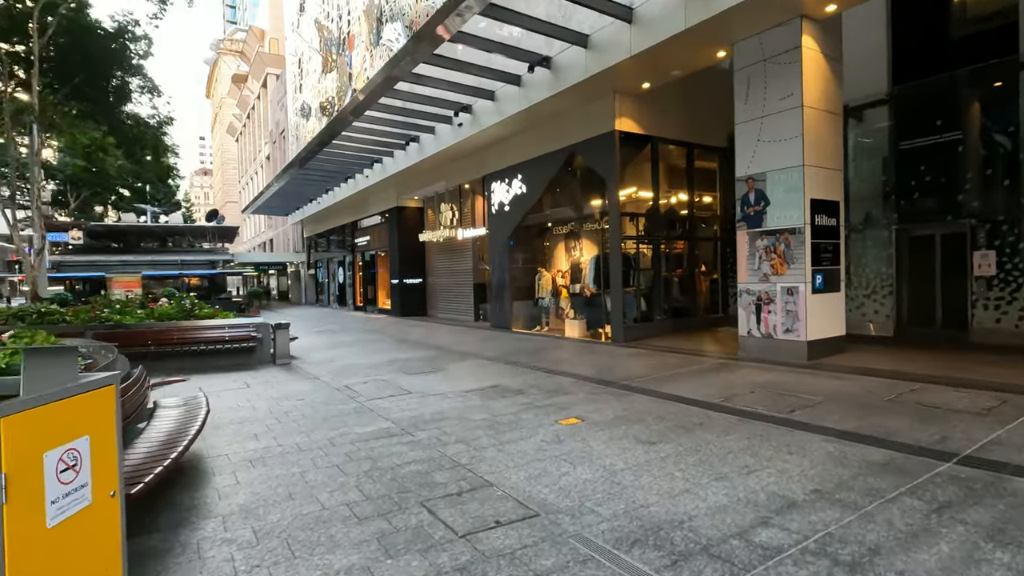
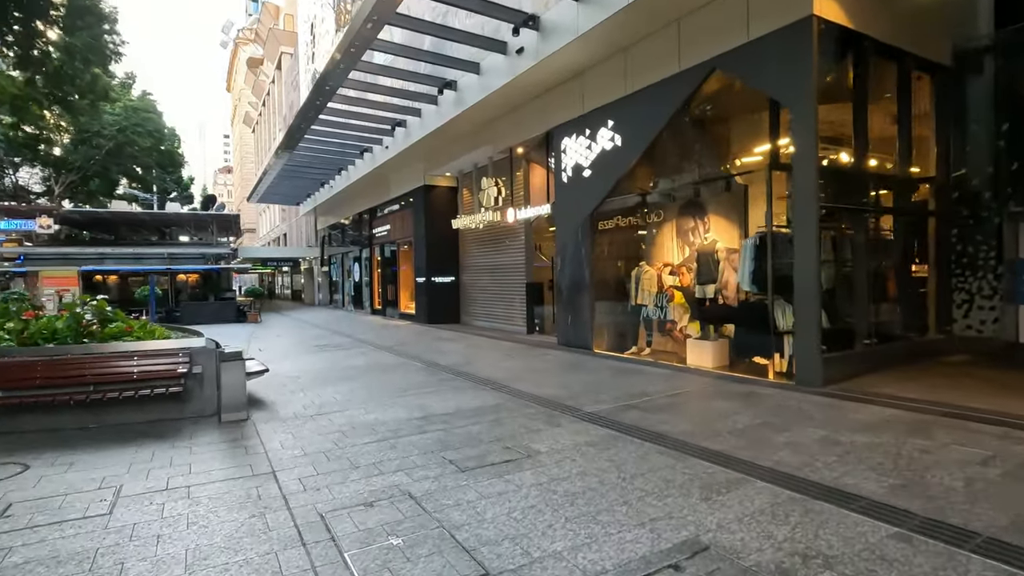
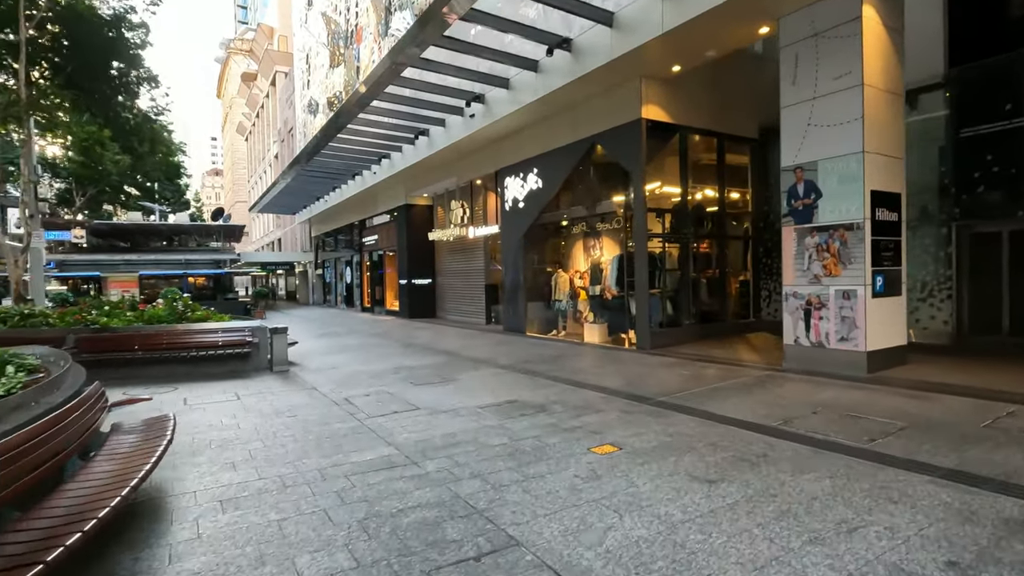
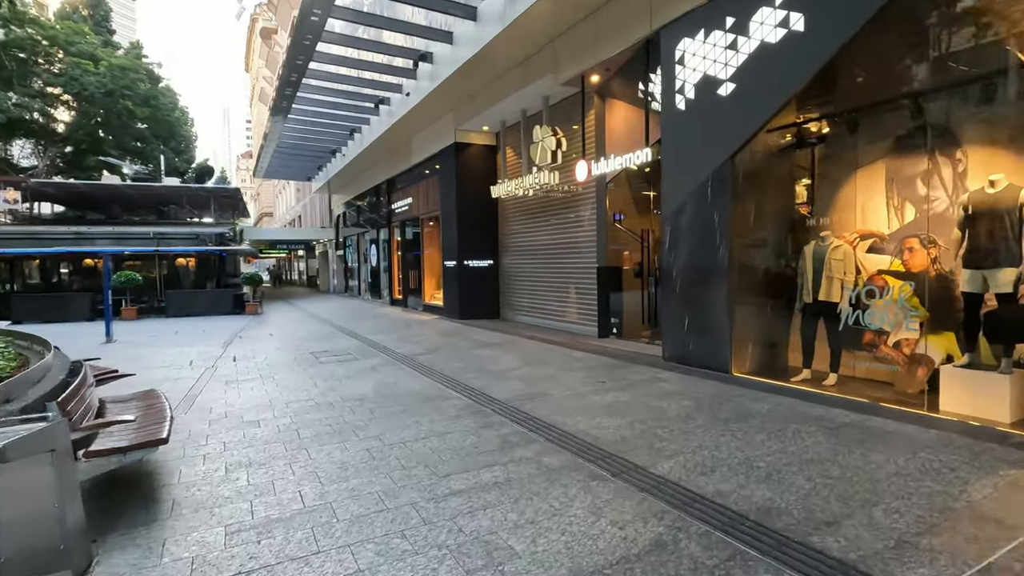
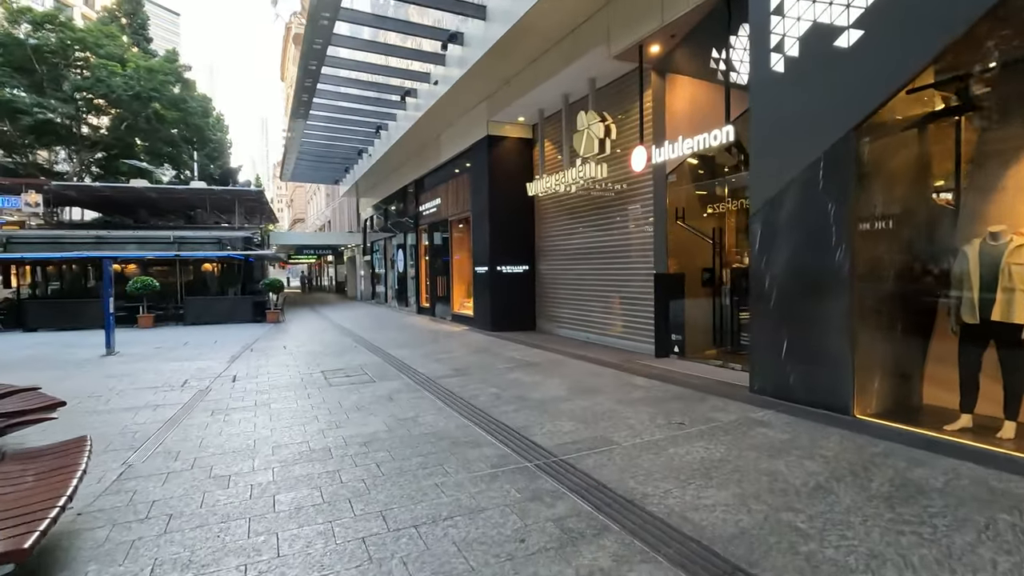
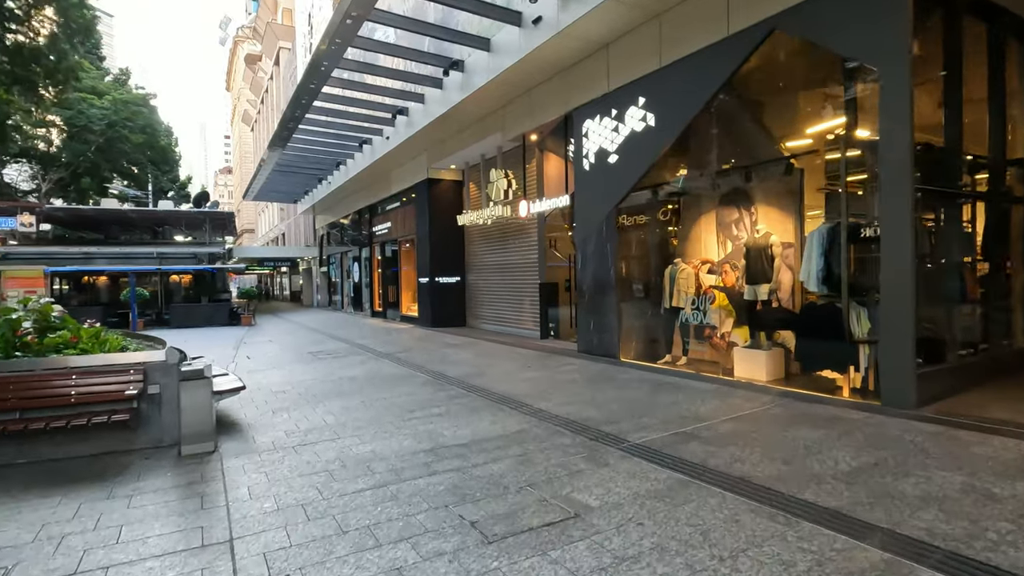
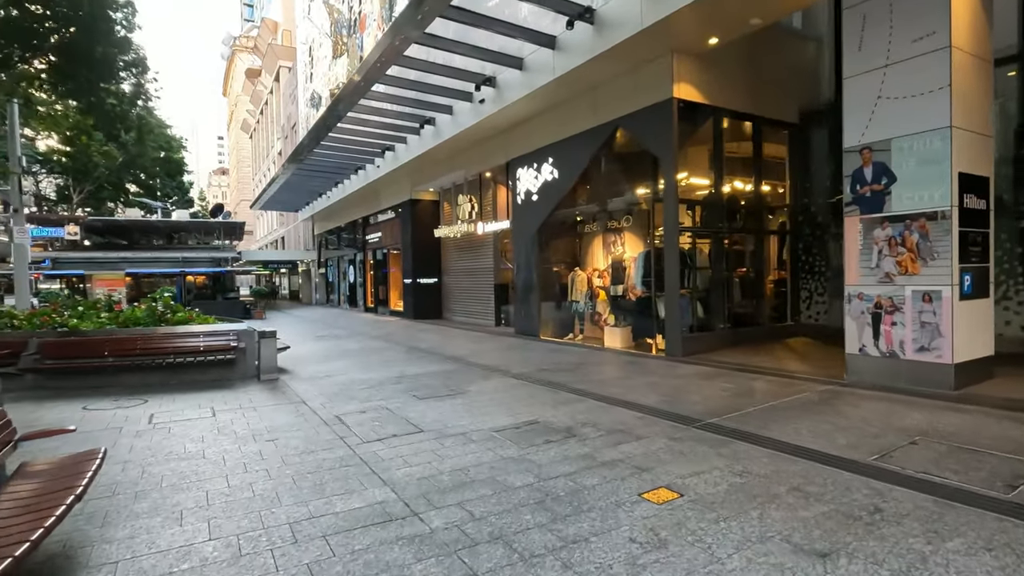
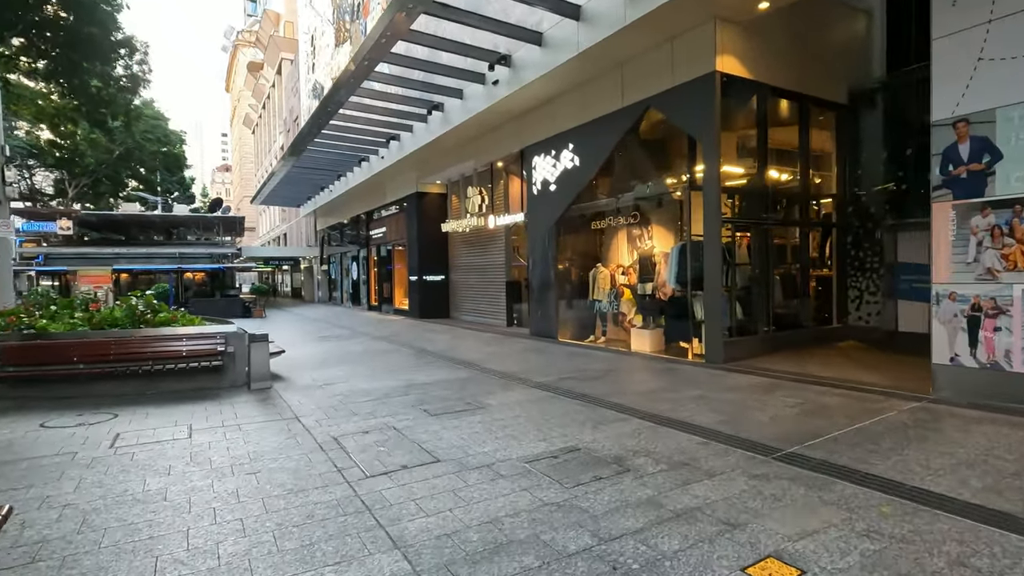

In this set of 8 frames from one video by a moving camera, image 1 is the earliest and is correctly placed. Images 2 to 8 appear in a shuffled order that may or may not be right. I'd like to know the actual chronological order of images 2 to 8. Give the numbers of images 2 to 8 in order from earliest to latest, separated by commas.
3, 7, 8, 2, 6, 4, 5
